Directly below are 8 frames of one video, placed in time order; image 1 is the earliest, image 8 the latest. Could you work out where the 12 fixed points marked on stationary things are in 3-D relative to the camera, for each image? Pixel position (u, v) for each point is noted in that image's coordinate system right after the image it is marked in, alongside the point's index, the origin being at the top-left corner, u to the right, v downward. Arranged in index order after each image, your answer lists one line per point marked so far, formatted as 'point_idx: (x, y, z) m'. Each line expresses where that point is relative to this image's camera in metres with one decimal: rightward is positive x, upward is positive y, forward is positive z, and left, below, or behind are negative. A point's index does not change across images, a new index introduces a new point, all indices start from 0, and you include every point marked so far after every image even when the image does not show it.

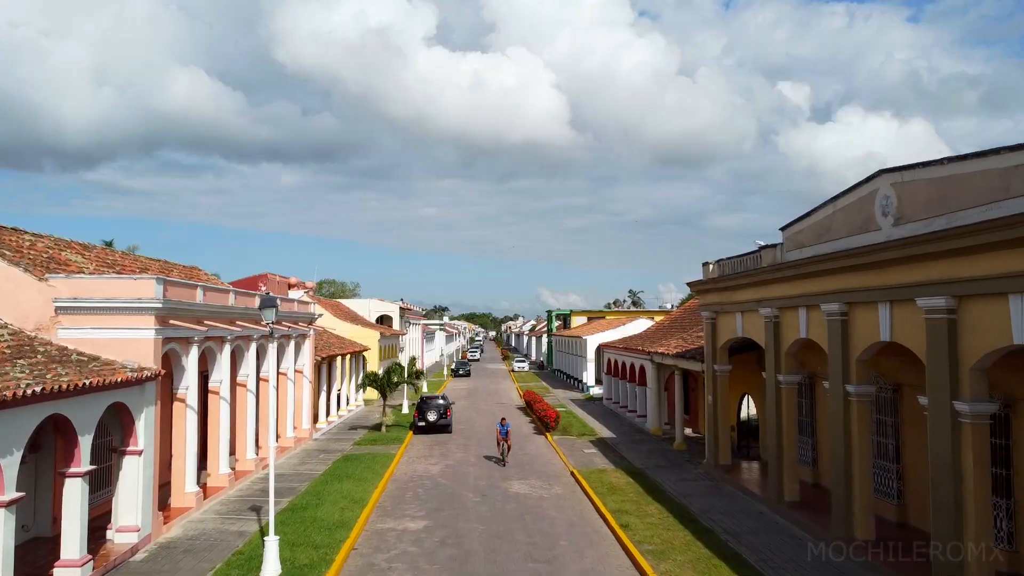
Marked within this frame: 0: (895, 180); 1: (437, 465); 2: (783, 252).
0: (+4.7, +1.3, +10.0) m
1: (-1.7, -4.1, +18.7) m
2: (+4.5, +0.6, +13.4) m
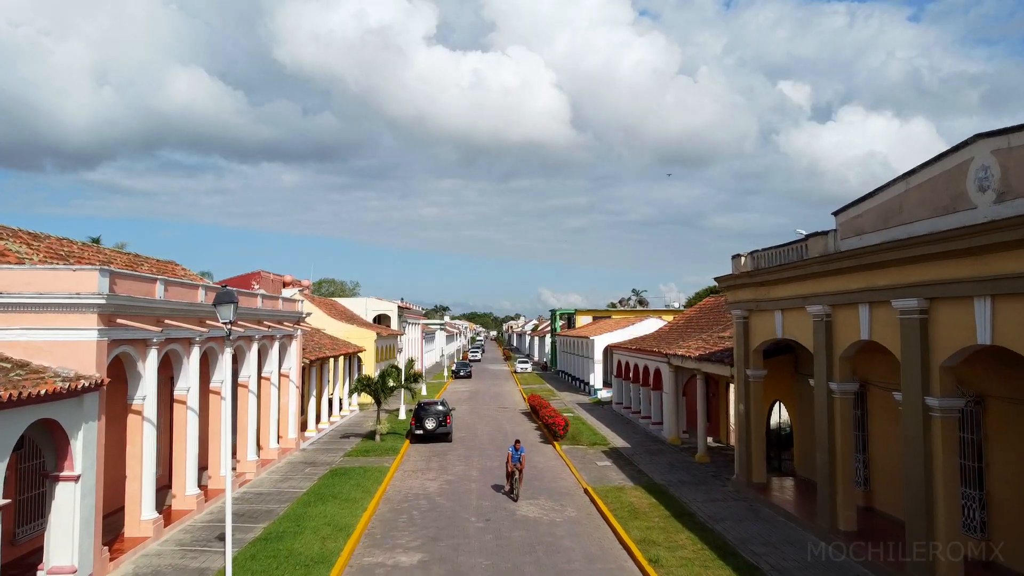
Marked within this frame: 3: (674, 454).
0: (+4.8, +1.4, +8.1) m
1: (-1.6, -4.0, +16.9) m
2: (+4.6, +0.7, +11.5) m
3: (+3.9, -4.0, +19.5) m
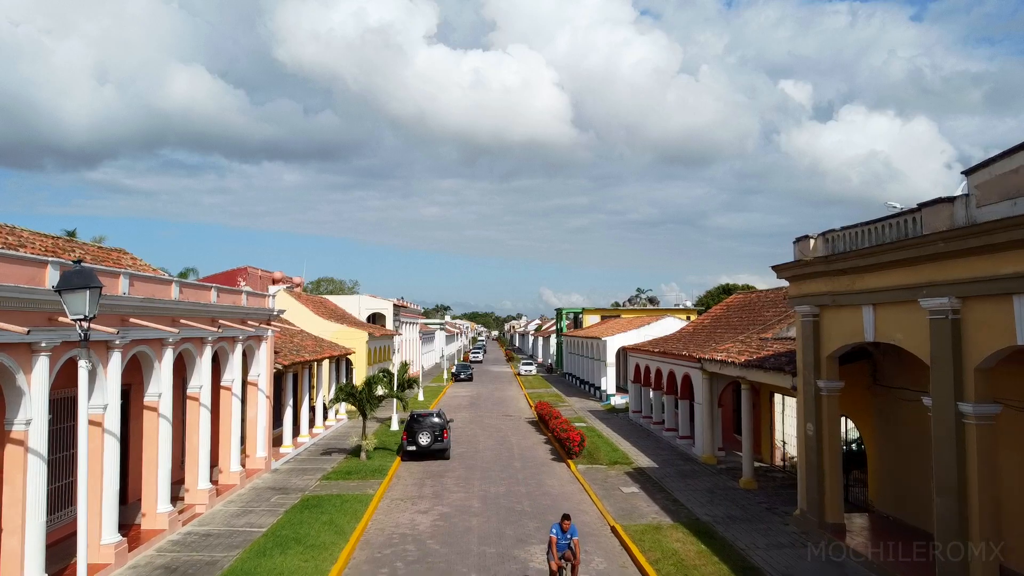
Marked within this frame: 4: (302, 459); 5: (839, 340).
0: (+5.0, +1.6, +5.0) m
1: (-1.4, -3.9, +13.8) m
2: (+4.8, +0.8, +8.5) m
3: (+4.1, -3.8, +16.4) m
4: (-5.0, -4.0, +19.1) m
5: (+4.6, -0.7, +11.4) m
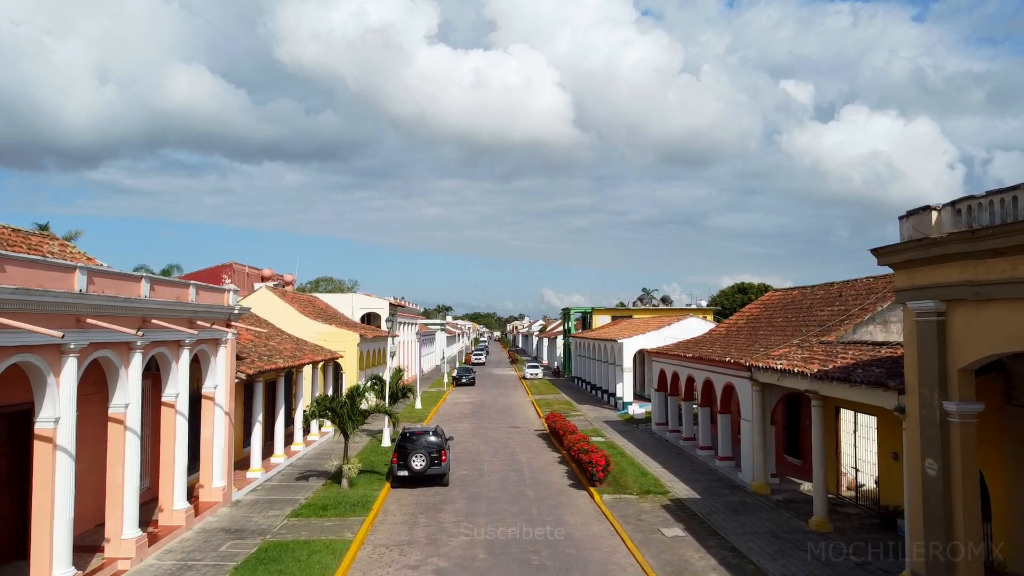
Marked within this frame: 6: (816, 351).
0: (+5.2, +1.7, +1.9) m
1: (-1.2, -3.7, +10.7) m
2: (+5.0, +1.0, +5.4) m
3: (+4.3, -3.7, +13.3) m
4: (-4.7, -3.9, +16.0) m
5: (+4.8, -0.6, +8.3) m
6: (+5.4, -1.1, +14.6) m
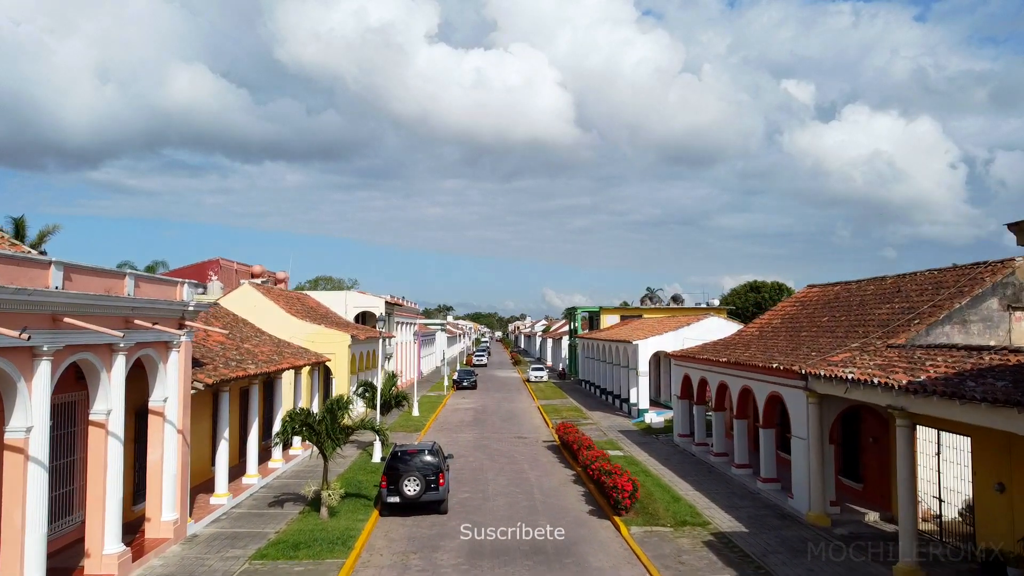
0: (+5.3, +1.8, -0.5) m
1: (-1.1, -3.6, +8.3) m
2: (+5.1, +1.1, +2.9) m
3: (+4.4, -3.6, +10.8) m
4: (-4.6, -3.8, +13.6) m
5: (+5.0, -0.5, +5.9) m
6: (+5.6, -1.0, +12.1) m
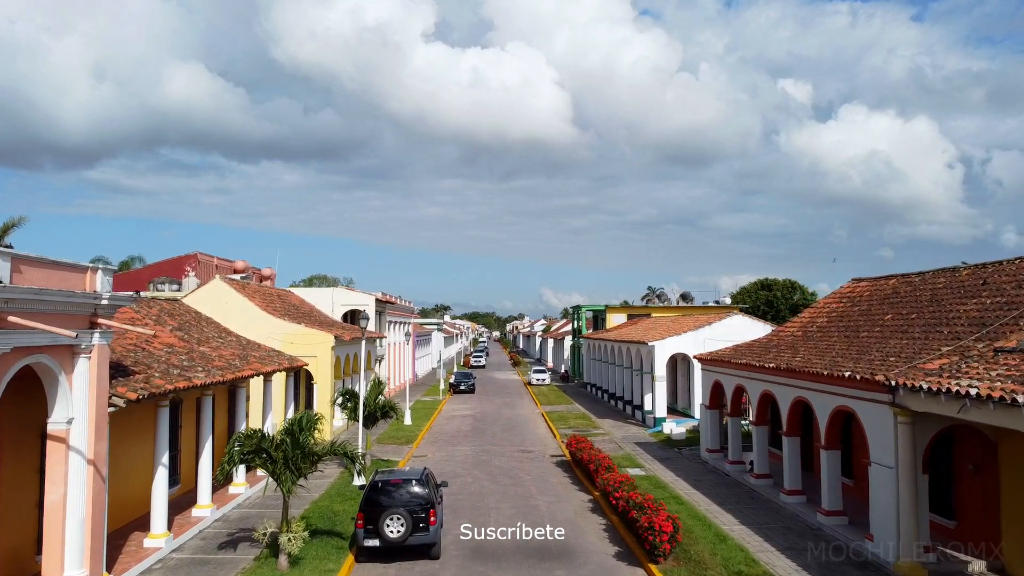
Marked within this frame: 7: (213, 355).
0: (+5.5, +1.9, -3.3) m
1: (-0.9, -3.5, +5.5) m
2: (+5.3, +1.2, +0.2) m
3: (+4.6, -3.5, +8.1) m
4: (-4.5, -3.7, +10.8) m
5: (+5.1, -0.4, +3.1) m
6: (+5.7, -0.9, +9.4) m
7: (-5.5, -1.2, +15.0) m
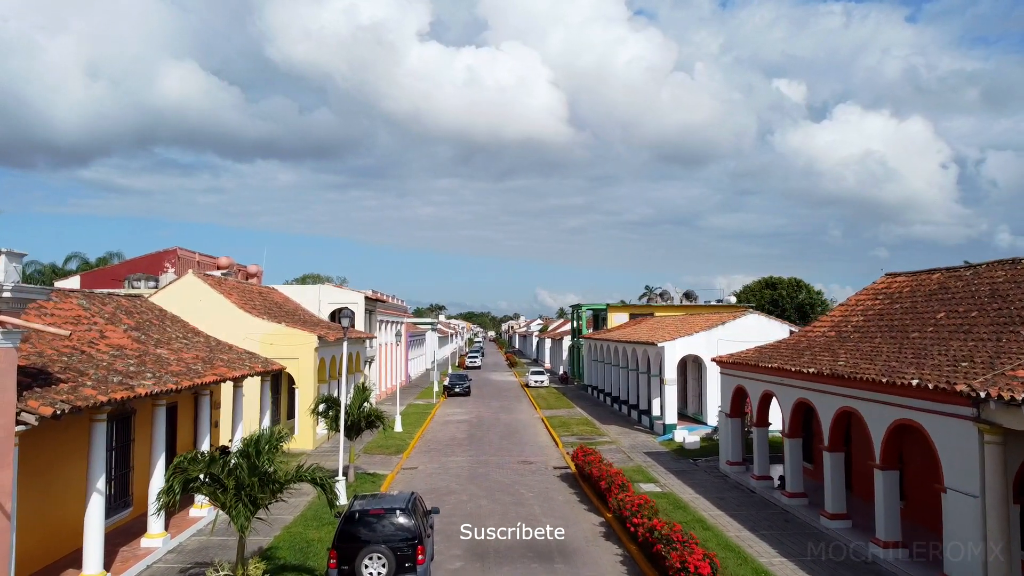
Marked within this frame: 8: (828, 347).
0: (+5.6, +2.0, -5.1) m
1: (-0.9, -3.4, +3.7) m
2: (+5.4, +1.3, -1.6) m
3: (+4.6, -3.4, +6.3) m
4: (-4.4, -3.6, +8.9) m
5: (+5.2, -0.3, +1.3) m
6: (+5.8, -0.8, +7.6) m
7: (-5.5, -1.1, +13.1) m
8: (+5.7, -1.0, +14.7) m
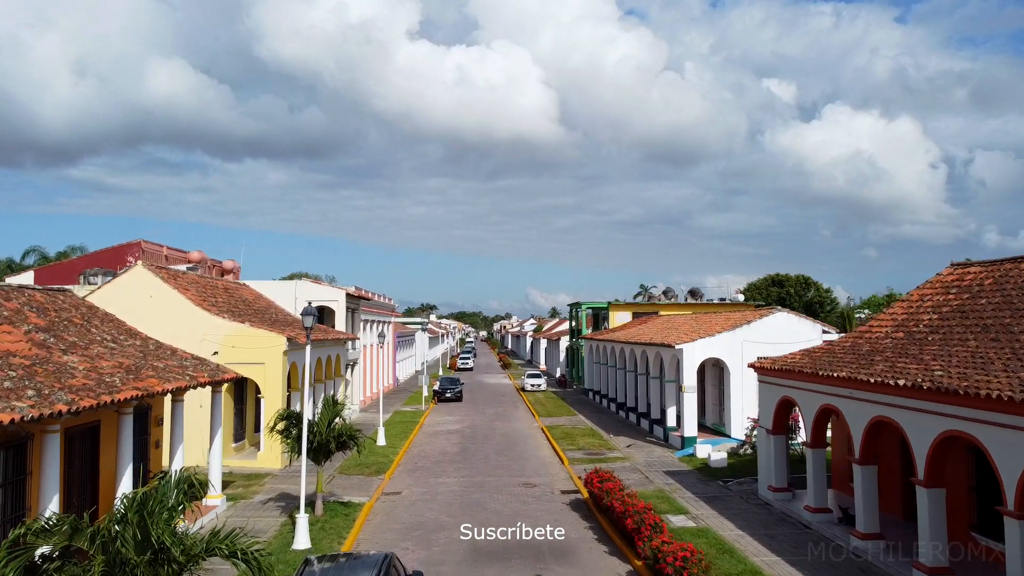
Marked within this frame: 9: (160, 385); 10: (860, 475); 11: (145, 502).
0: (+5.9, +2.2, -7.8) m
1: (-0.7, -3.3, +0.9) m
2: (+5.6, +1.4, -4.4) m
3: (+4.8, -3.2, +3.5) m
4: (-4.3, -3.4, +6.1) m
5: (+5.4, -0.1, -1.4) m
6: (+5.9, -0.6, +4.8) m
7: (-5.4, -1.0, +10.2) m
8: (+5.7, -0.9, +12.0) m
9: (-4.8, -1.3, +11.1) m
10: (+4.8, -2.6, +11.3) m
11: (-2.7, -1.6, +5.9) m
